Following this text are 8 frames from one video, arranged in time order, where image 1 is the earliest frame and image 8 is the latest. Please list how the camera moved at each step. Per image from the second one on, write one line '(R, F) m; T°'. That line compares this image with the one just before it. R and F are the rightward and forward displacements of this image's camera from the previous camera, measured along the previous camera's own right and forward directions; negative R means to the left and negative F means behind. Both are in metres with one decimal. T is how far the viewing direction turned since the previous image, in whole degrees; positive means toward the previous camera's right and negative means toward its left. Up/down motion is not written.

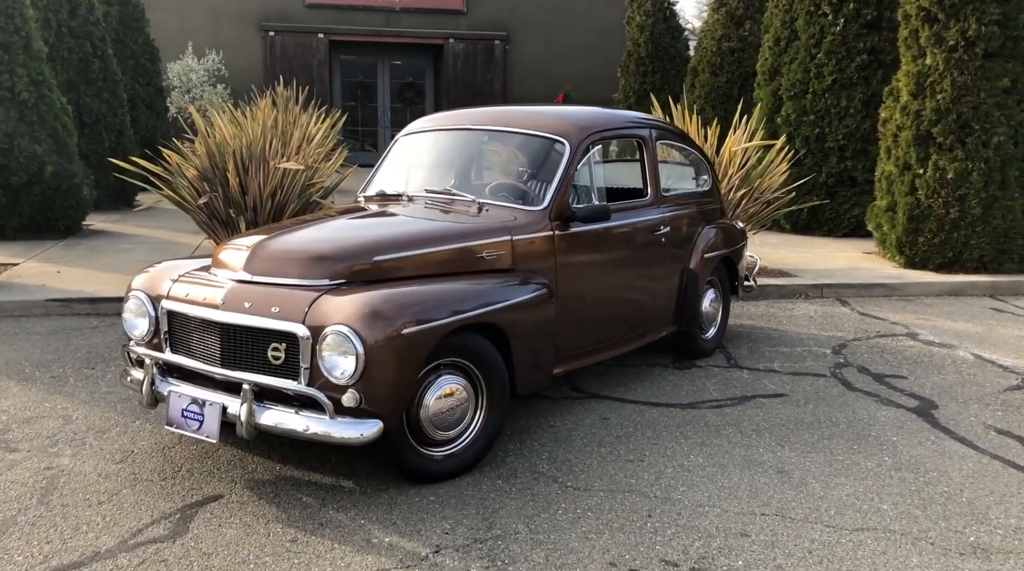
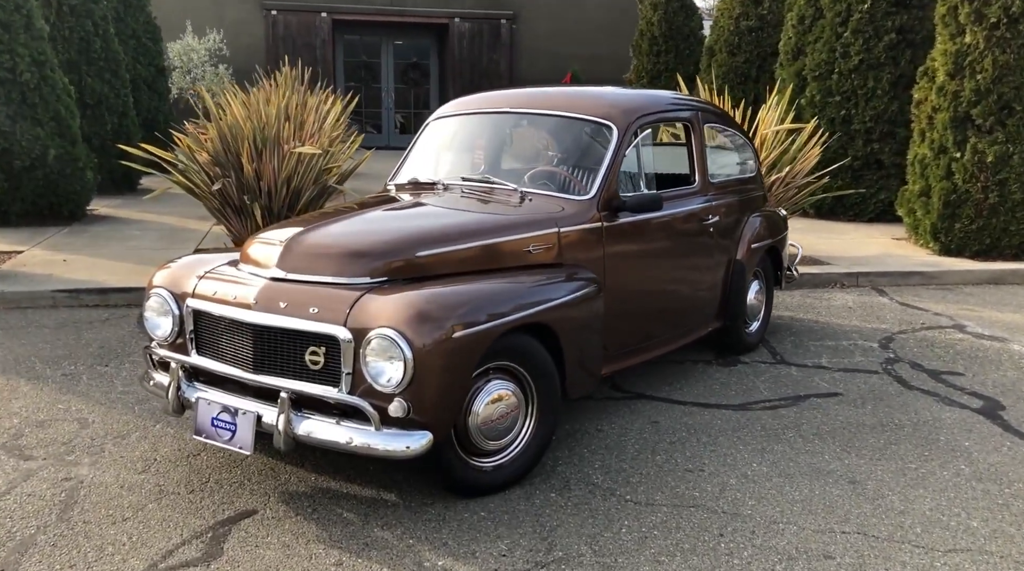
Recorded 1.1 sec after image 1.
(-0.2, +0.3) m; 0°
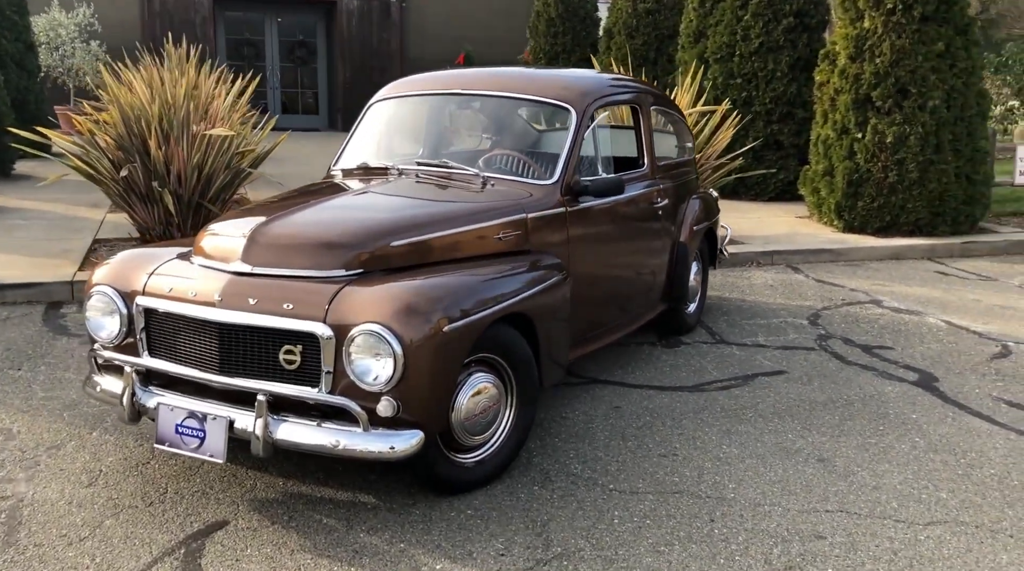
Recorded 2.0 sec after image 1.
(-0.4, +0.1) m; +7°
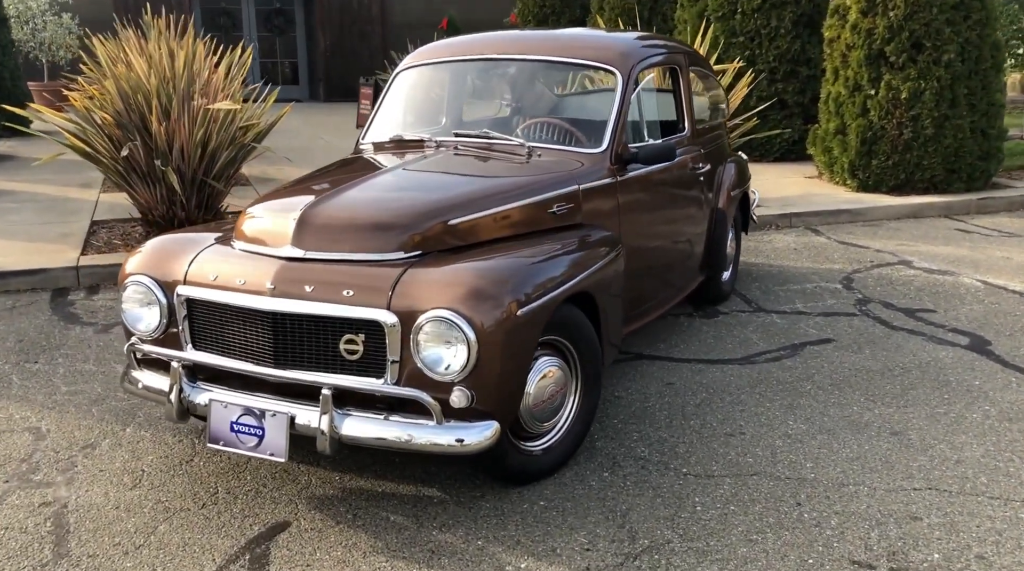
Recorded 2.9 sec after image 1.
(-0.3, +0.2) m; +1°
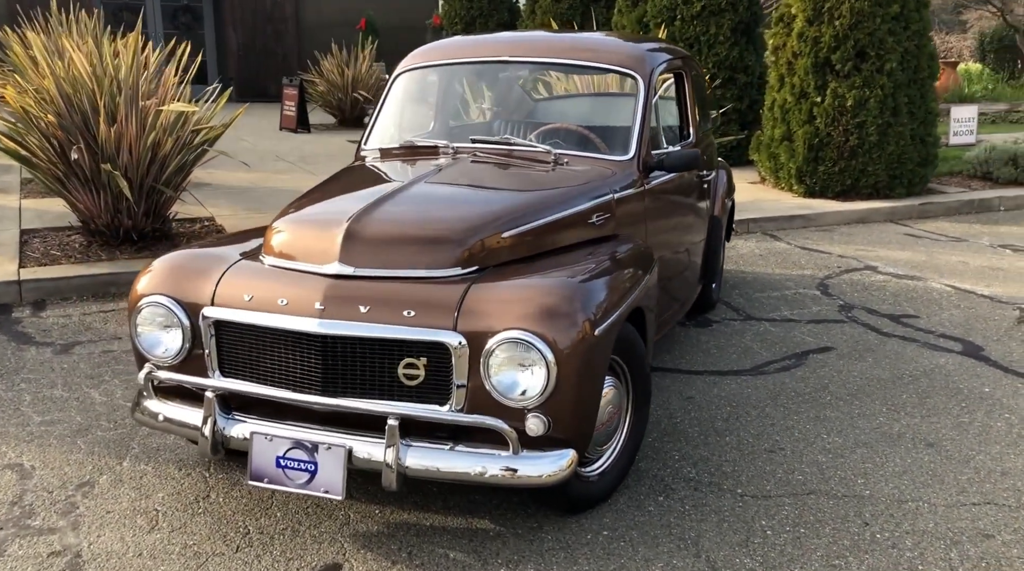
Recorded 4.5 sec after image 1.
(-0.5, +0.2) m; +6°
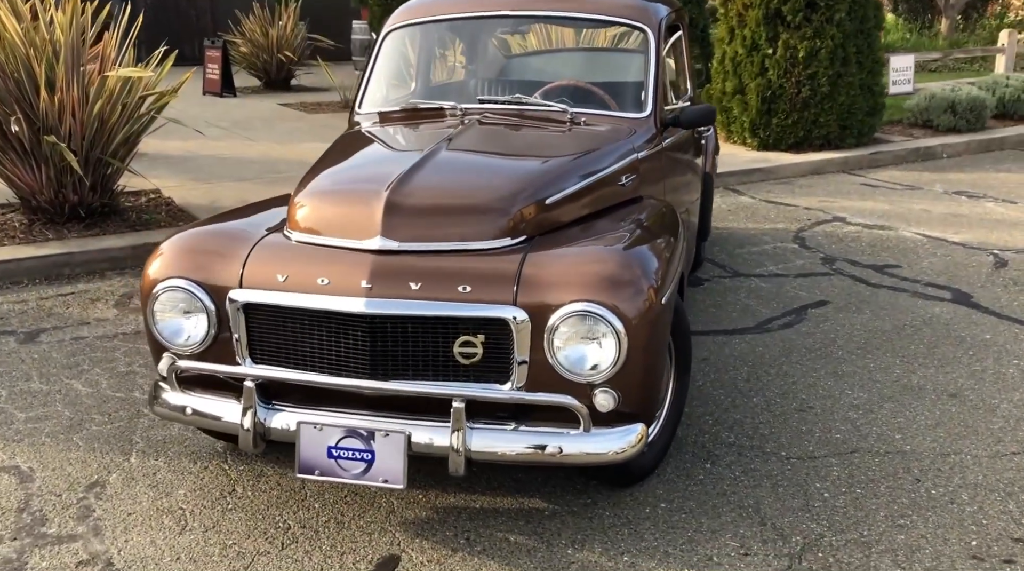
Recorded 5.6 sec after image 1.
(-0.4, +0.2) m; +5°
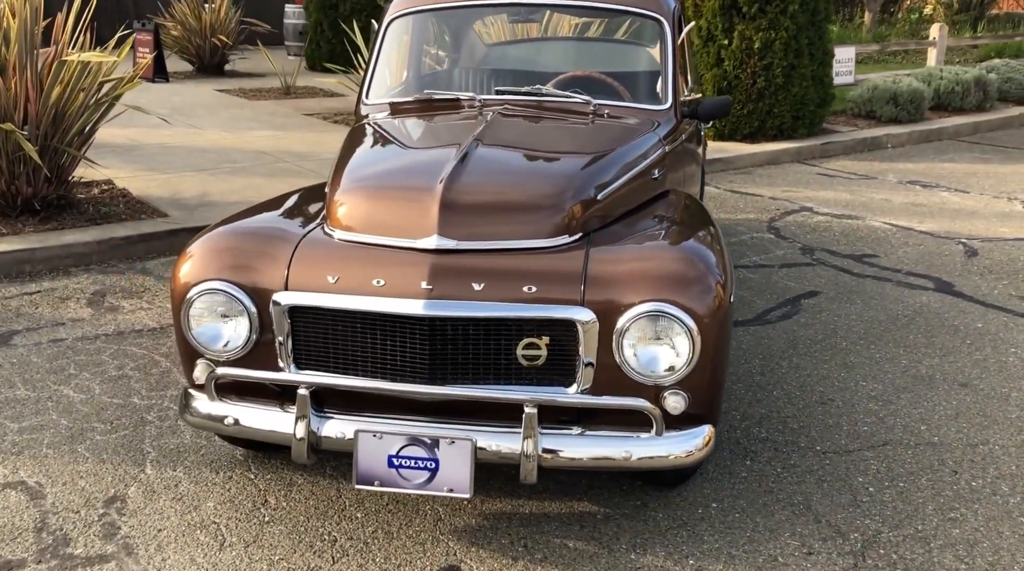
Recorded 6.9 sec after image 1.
(-0.4, +0.1) m; +5°
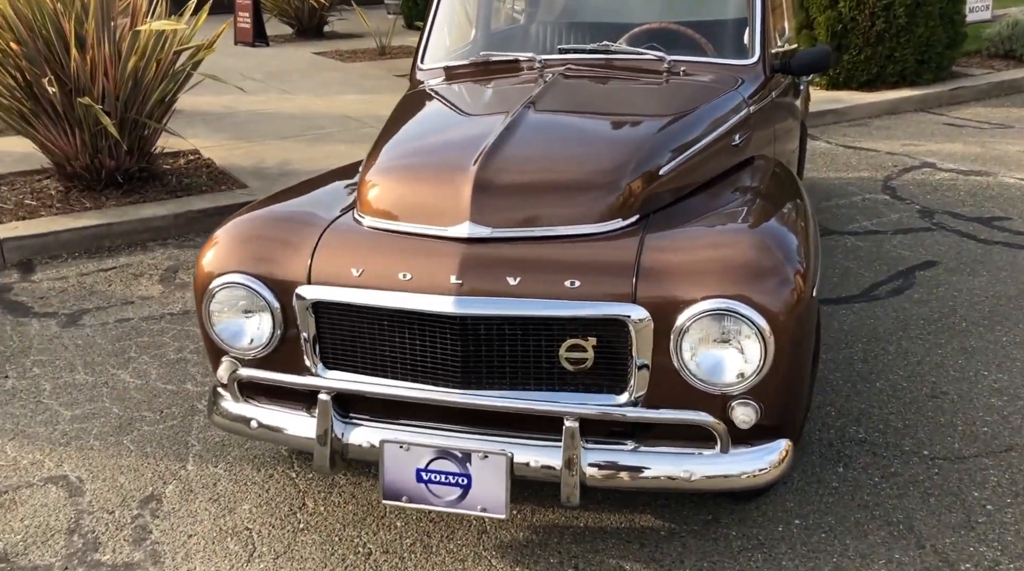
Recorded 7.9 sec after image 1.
(+0.2, +0.4) m; -7°
